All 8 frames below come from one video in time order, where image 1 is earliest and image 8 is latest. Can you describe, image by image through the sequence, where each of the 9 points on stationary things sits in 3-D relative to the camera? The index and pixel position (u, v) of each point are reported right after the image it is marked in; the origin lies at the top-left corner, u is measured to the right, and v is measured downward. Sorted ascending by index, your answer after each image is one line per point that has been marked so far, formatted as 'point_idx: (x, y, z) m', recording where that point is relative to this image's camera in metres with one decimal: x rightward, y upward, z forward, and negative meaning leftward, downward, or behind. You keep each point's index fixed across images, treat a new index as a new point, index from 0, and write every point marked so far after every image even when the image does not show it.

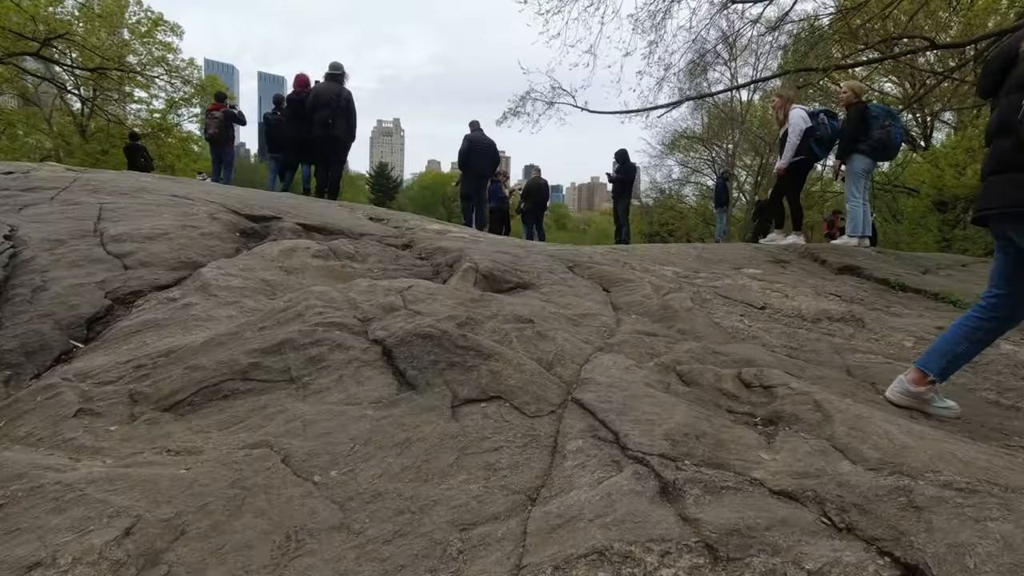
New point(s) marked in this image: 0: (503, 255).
0: (-0.1, +0.2, +3.8) m
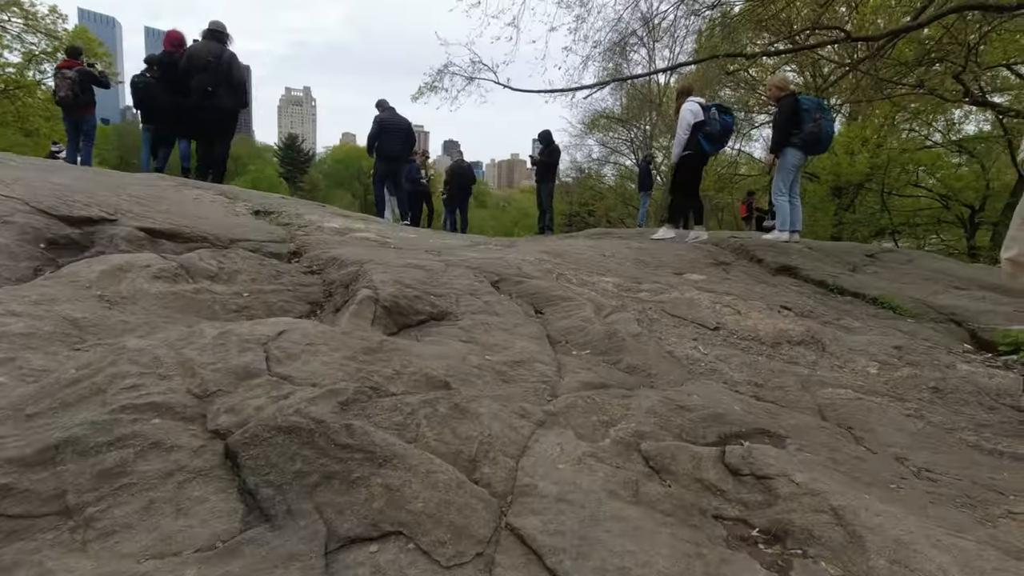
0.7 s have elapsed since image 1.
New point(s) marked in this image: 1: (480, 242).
0: (-0.5, +0.1, +3.1) m
1: (-0.3, +0.4, +5.0) m
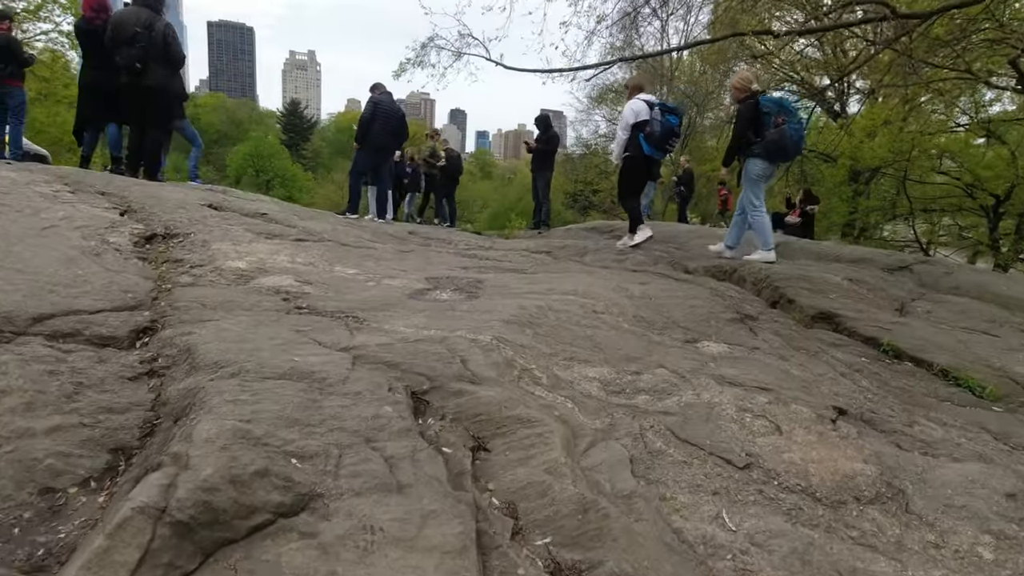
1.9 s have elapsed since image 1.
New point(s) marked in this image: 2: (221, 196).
0: (-0.8, -0.4, +2.0) m
1: (-0.5, 0.0, +3.9) m
2: (-3.1, +1.0, +6.0) m
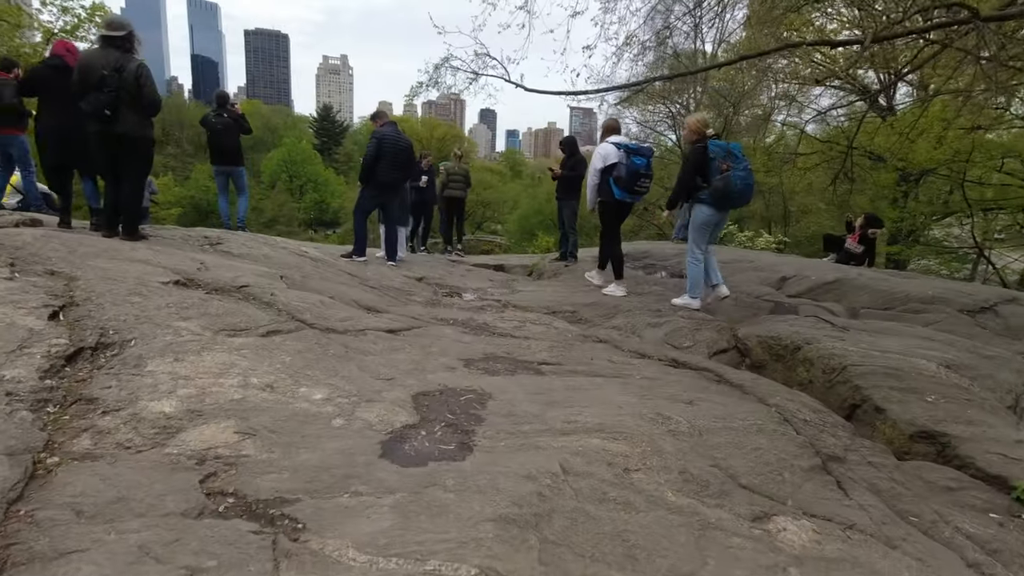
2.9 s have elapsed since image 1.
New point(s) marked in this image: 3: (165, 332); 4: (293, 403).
0: (-0.9, -1.1, +1.2) m
1: (-0.5, -0.7, +3.0) m
2: (-3.0, +0.3, +5.3) m
3: (-2.2, -0.3, +3.5) m
4: (-1.2, -0.6, +3.0) m
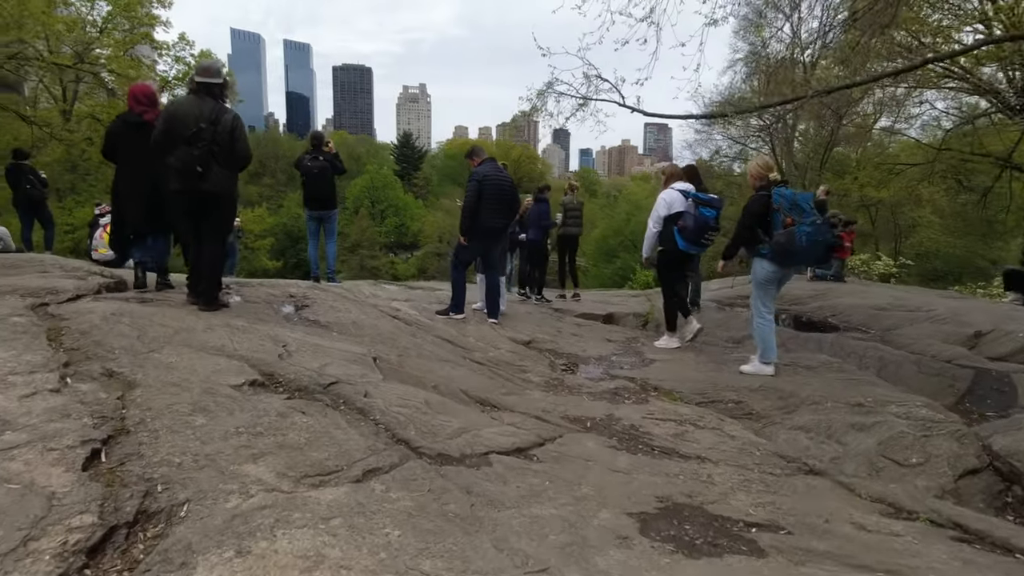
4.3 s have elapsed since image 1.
0: (-0.3, -1.6, 0.0) m
1: (+0.4, -1.3, +1.8) m
2: (-1.8, -0.4, +4.4) m
3: (-1.3, -0.9, +2.5) m
4: (-0.3, -1.2, +1.9) m
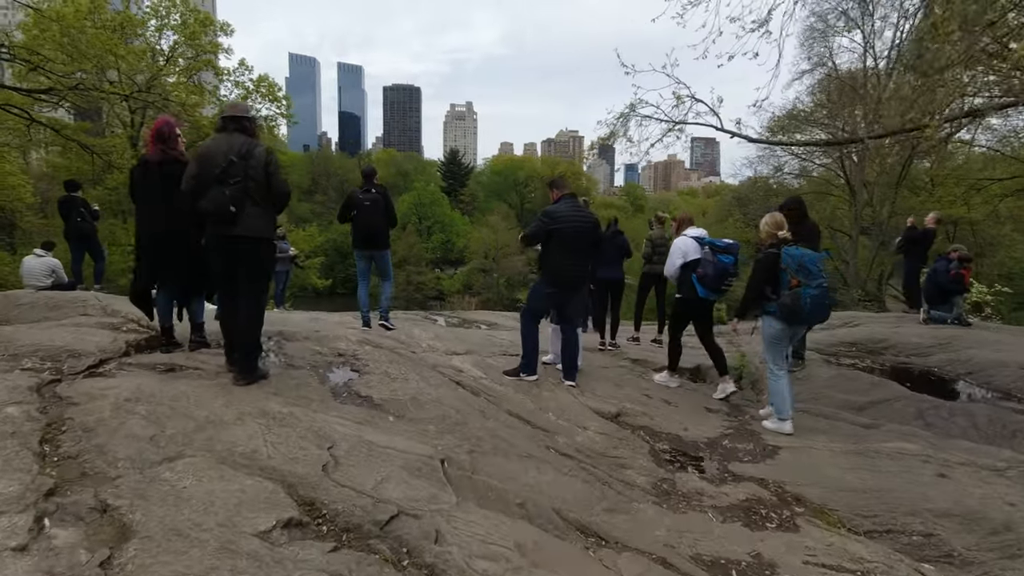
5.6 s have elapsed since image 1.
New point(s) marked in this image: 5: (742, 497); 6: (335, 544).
0: (0.0, -2.1, -1.1) m
1: (+0.8, -1.8, +0.7) m
2: (-1.1, -1.0, +3.4) m
3: (-0.8, -1.4, +1.5) m
4: (+0.1, -1.7, +0.8) m
5: (+1.6, -1.5, +3.9) m
6: (-0.8, -1.2, +2.6) m
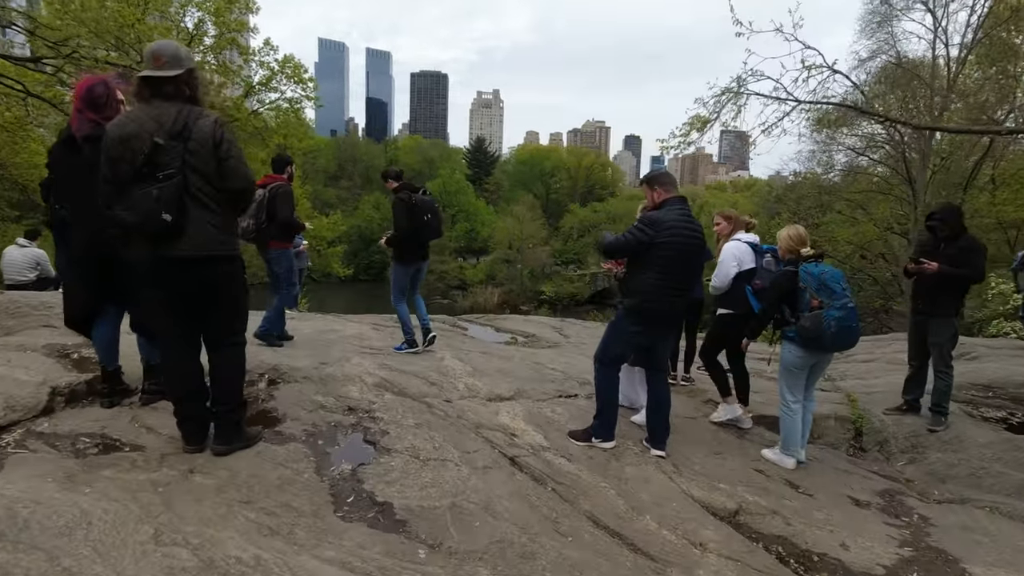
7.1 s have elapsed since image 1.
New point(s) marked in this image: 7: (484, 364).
0: (+0.3, -2.5, -2.6) m
1: (+1.2, -2.2, -0.9) m
2: (-0.7, -1.2, +1.9) m
3: (-0.4, -1.7, 0.0) m
4: (+0.4, -2.1, -0.8) m
5: (+2.1, -1.8, +2.3) m
6: (-0.4, -1.5, +1.0) m
7: (-0.3, -0.9, +6.4) m
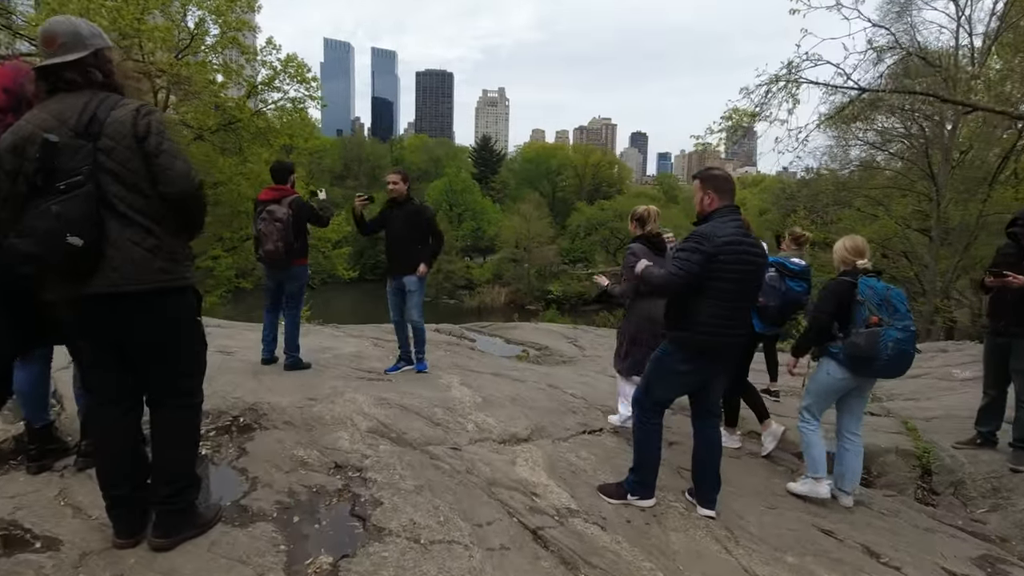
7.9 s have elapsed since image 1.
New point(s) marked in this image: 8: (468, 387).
0: (+0.3, -2.7, -3.3) m
1: (+1.2, -2.4, -1.7) m
2: (-0.6, -1.4, +1.2) m
3: (-0.3, -1.9, -0.7) m
4: (+0.5, -2.3, -1.5) m
5: (+2.2, -2.0, +1.5) m
6: (-0.3, -1.7, +0.3) m
7: (-0.2, -1.1, +5.6) m
8: (-0.4, -1.0, +5.7) m
